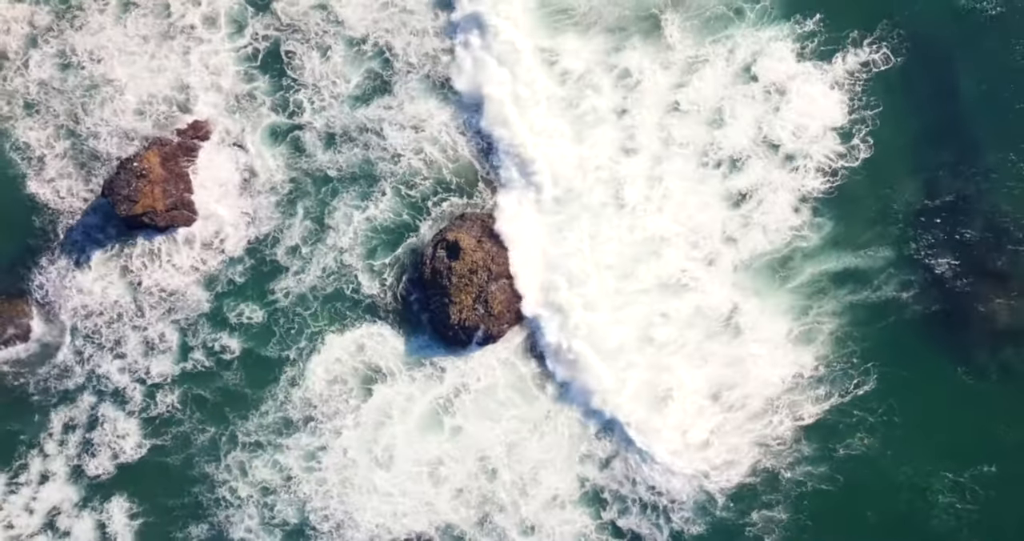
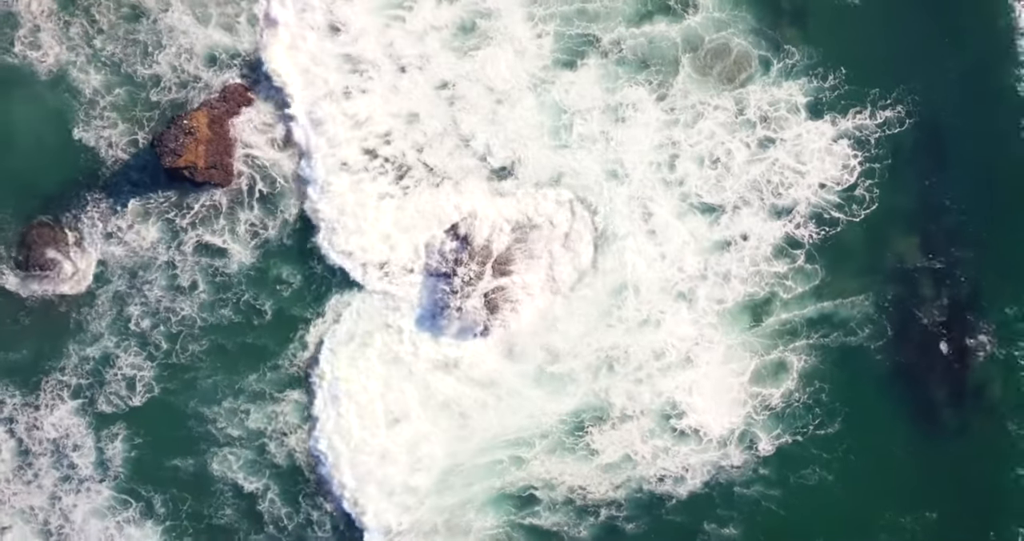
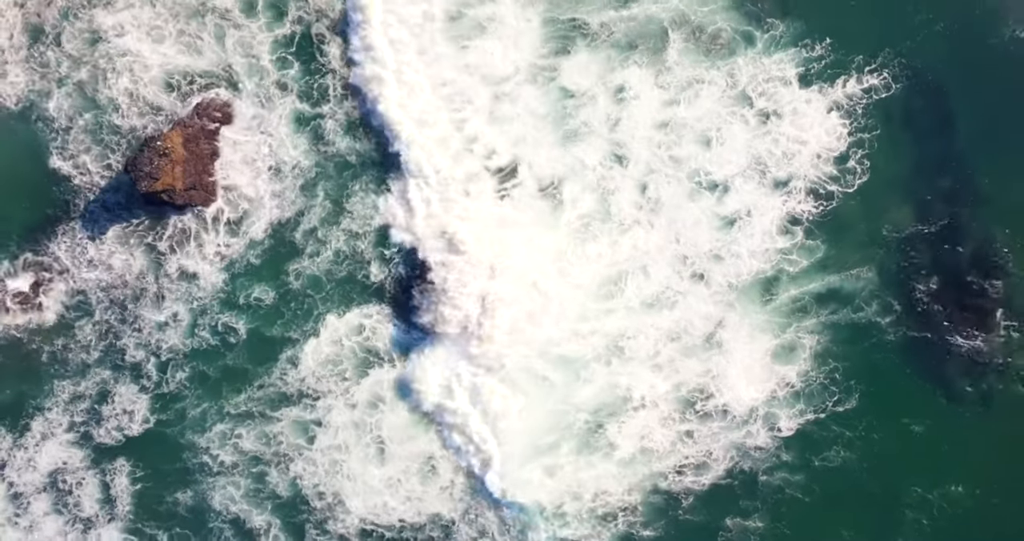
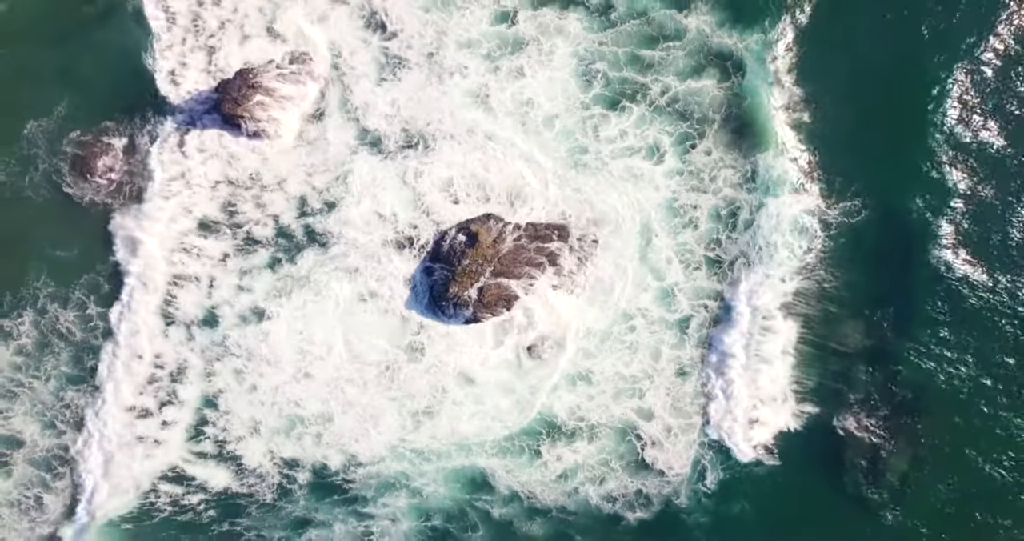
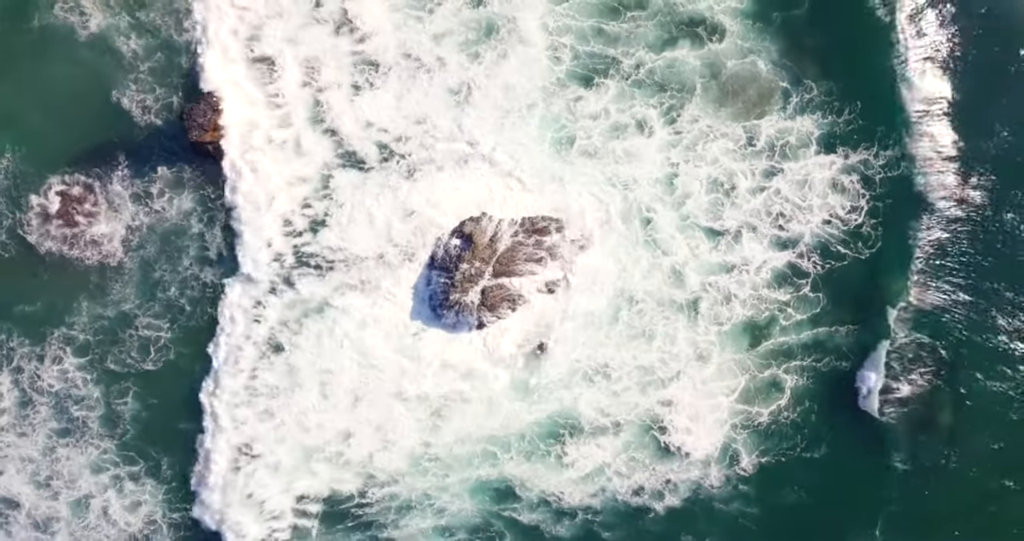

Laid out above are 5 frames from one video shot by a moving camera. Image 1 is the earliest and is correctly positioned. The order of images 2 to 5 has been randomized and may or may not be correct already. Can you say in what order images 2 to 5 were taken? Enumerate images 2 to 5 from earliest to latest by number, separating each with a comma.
3, 2, 5, 4
